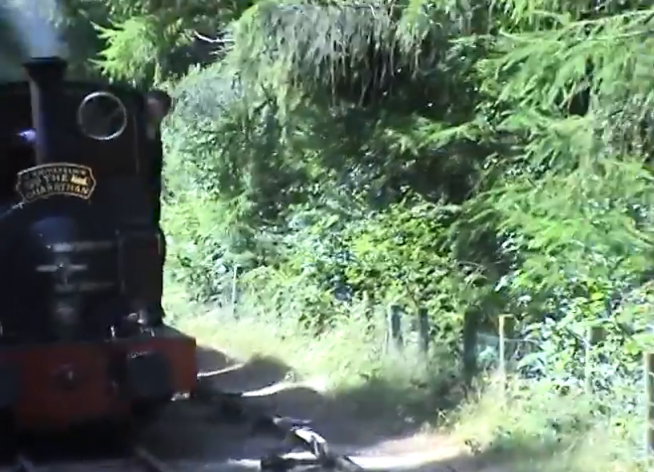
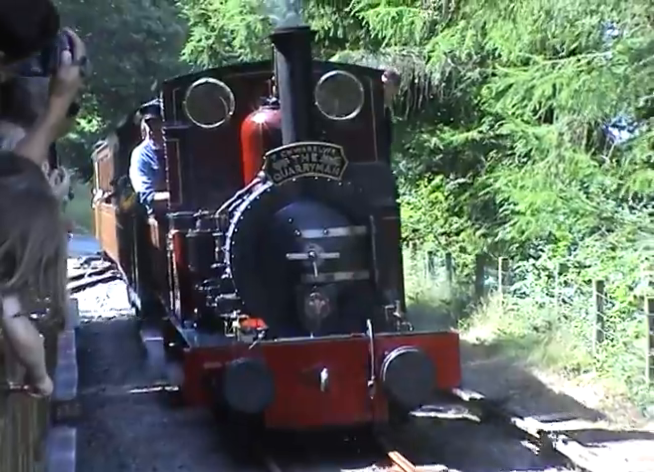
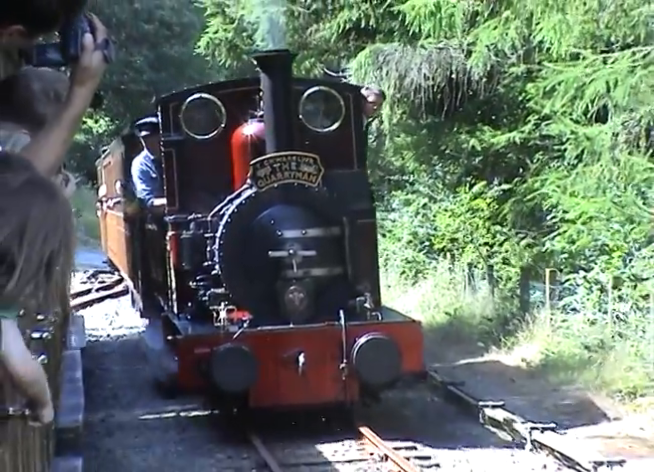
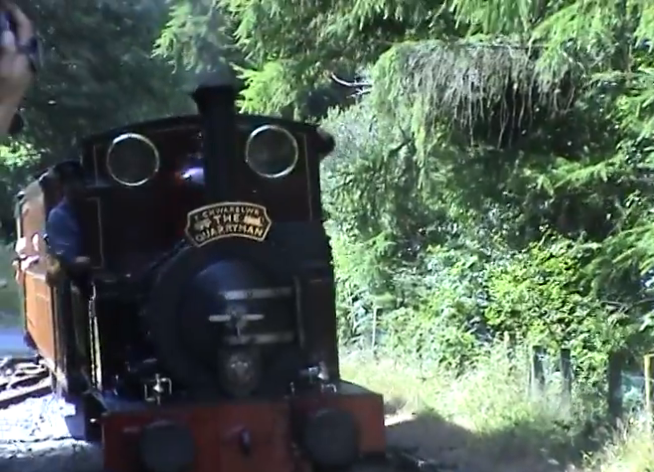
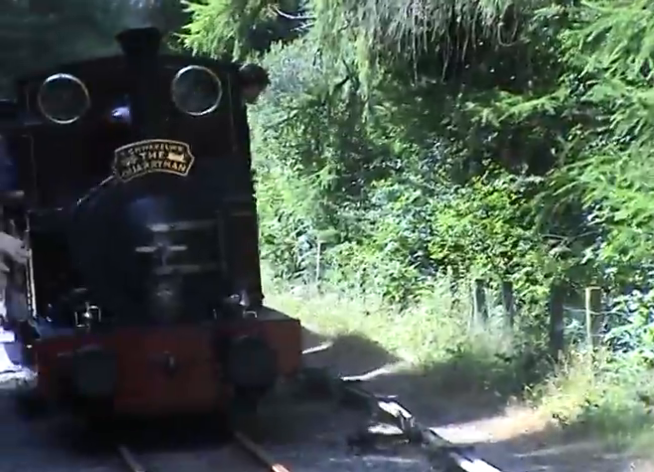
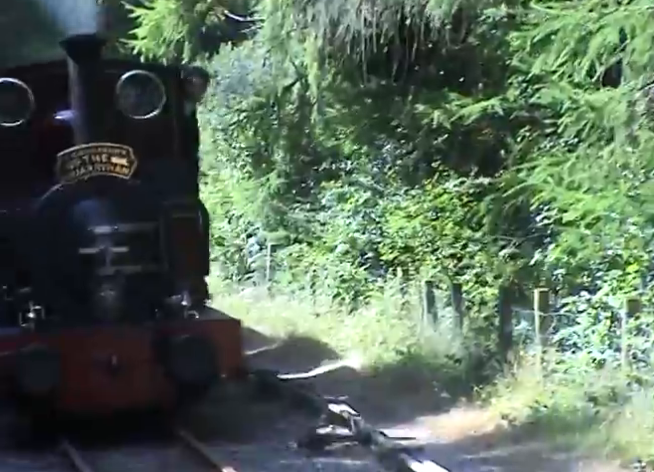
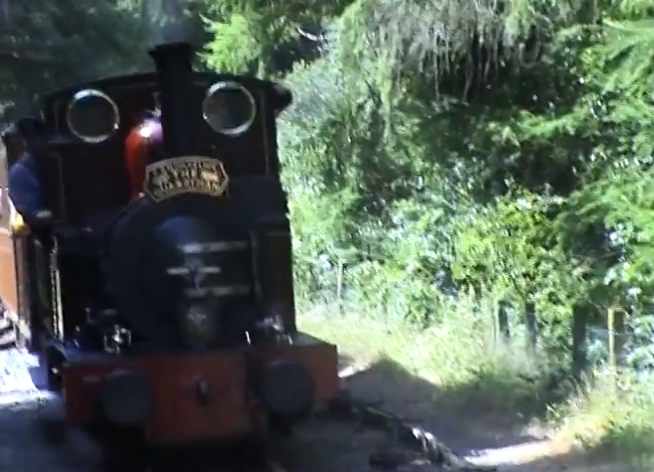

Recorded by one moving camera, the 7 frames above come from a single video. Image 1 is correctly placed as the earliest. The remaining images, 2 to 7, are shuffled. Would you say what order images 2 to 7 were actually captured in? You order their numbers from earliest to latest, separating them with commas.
6, 5, 7, 4, 3, 2
